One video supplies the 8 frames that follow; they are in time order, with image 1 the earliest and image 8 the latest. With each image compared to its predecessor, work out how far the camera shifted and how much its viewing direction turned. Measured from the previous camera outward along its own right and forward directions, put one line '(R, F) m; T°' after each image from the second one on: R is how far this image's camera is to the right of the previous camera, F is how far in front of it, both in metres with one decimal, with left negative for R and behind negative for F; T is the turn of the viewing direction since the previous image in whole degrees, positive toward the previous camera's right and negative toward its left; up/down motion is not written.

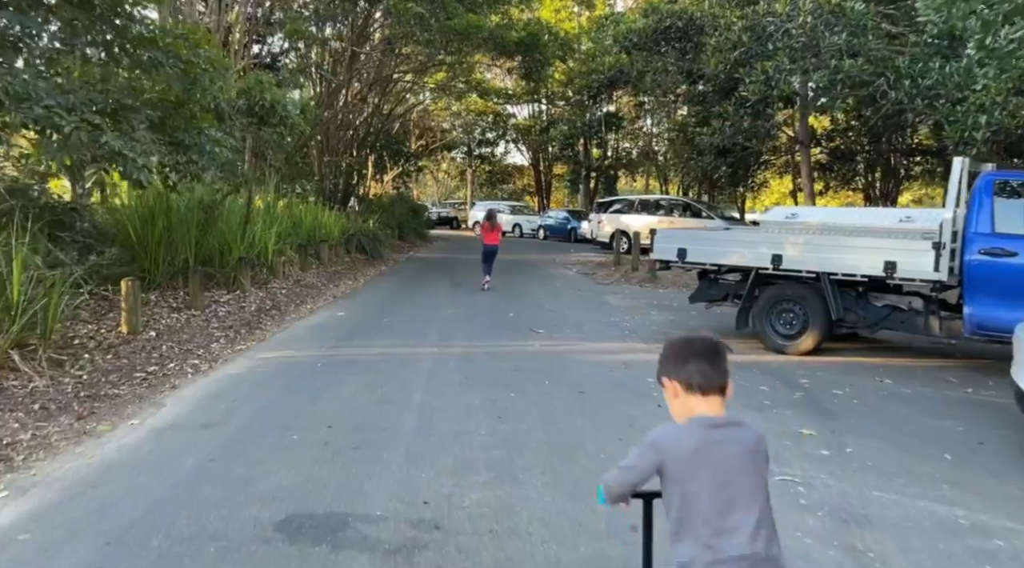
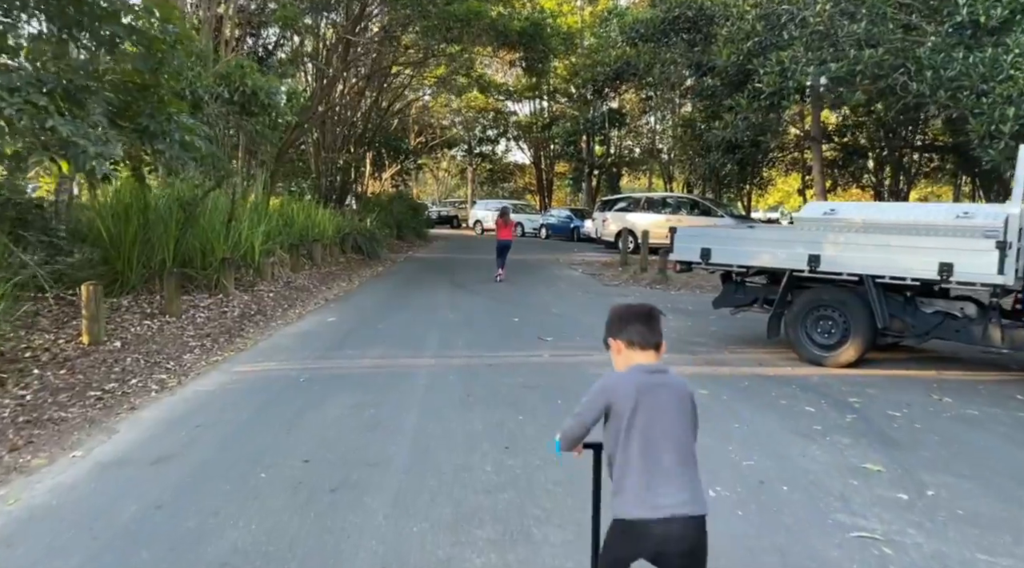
(-0.1, +0.8) m; 0°
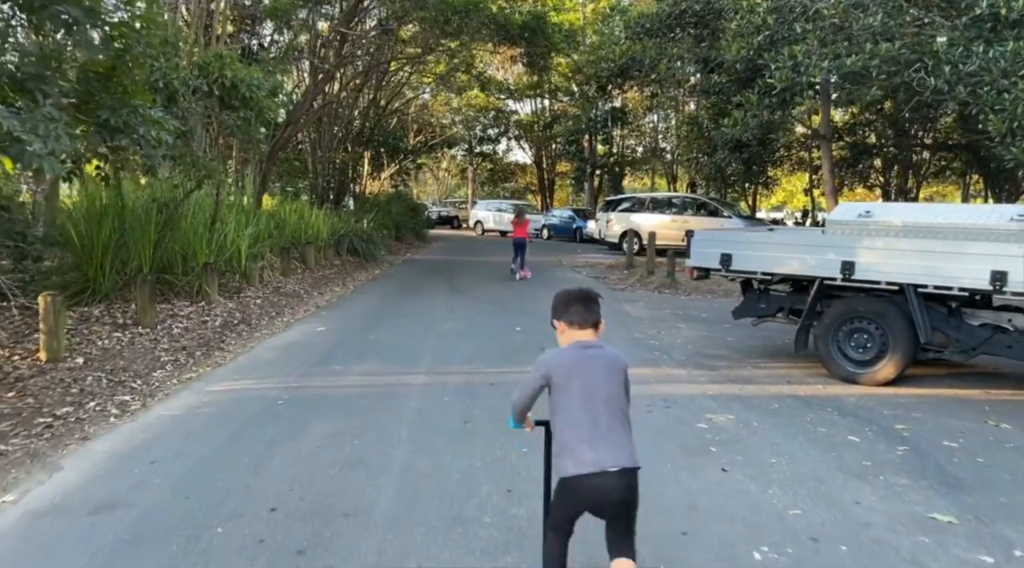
(0.0, +0.7) m; 0°
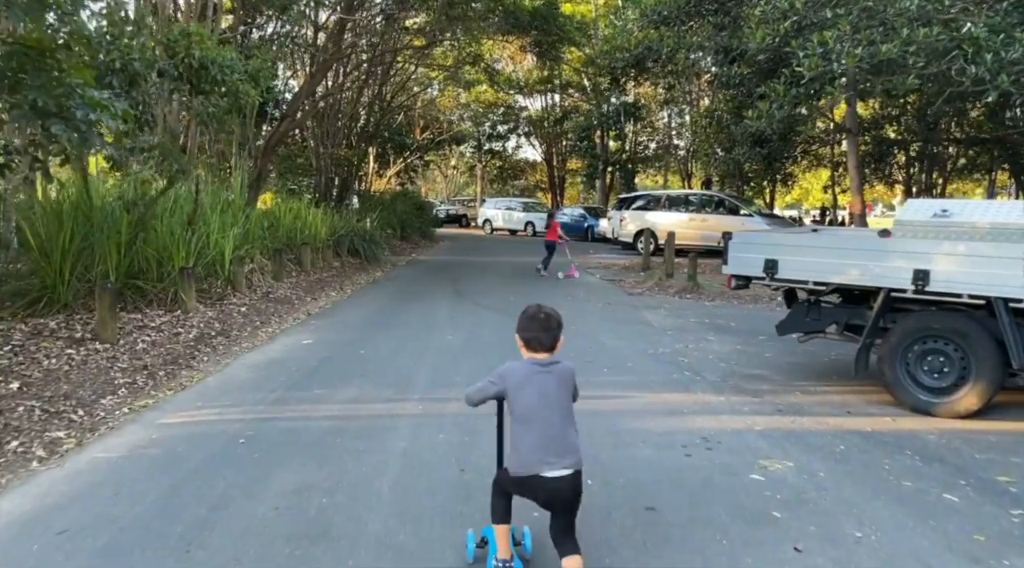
(0.0, +1.0) m; -1°
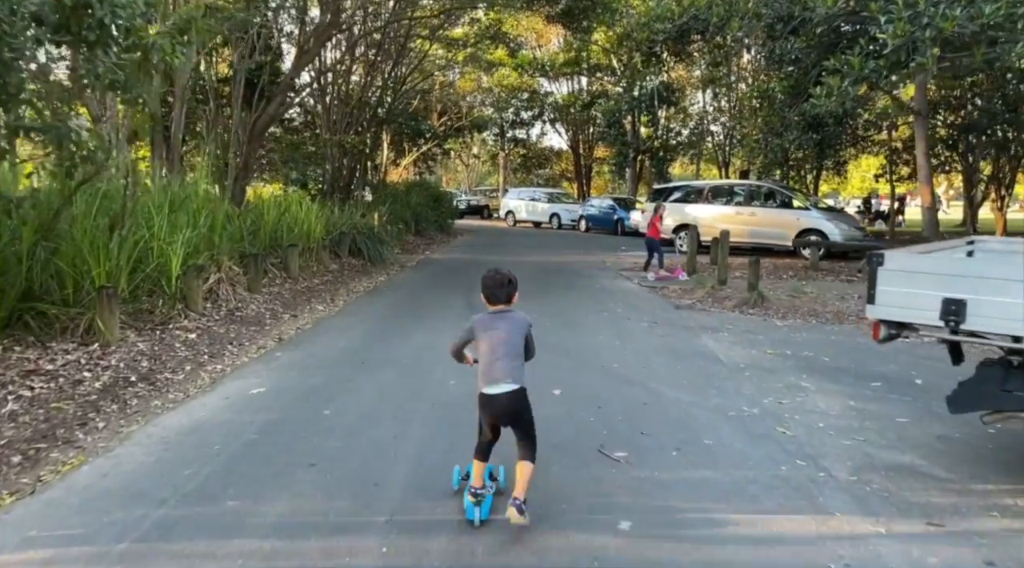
(0.0, +2.3) m; -2°
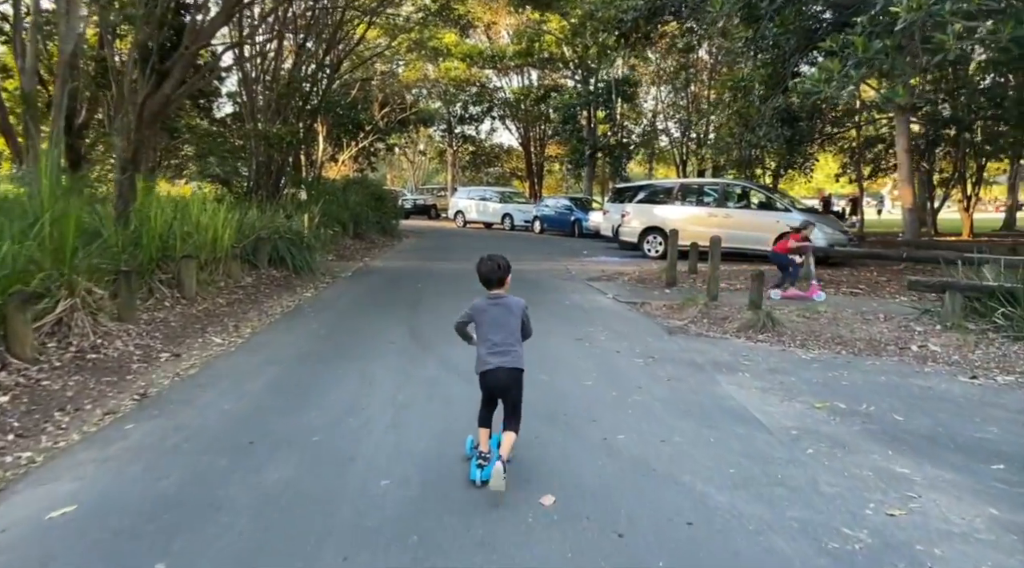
(-0.1, +2.3) m; +4°
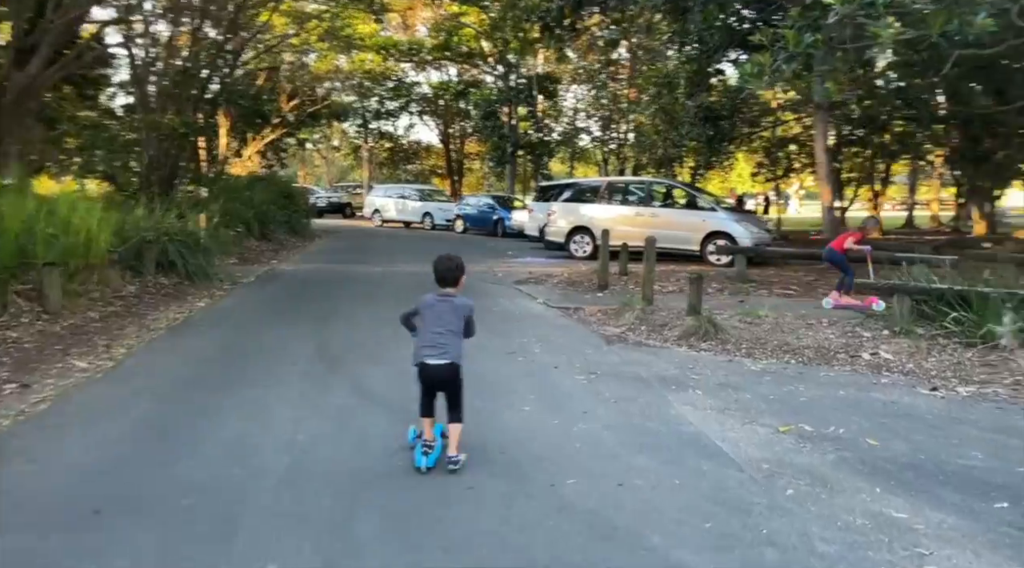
(0.0, +0.9) m; +6°
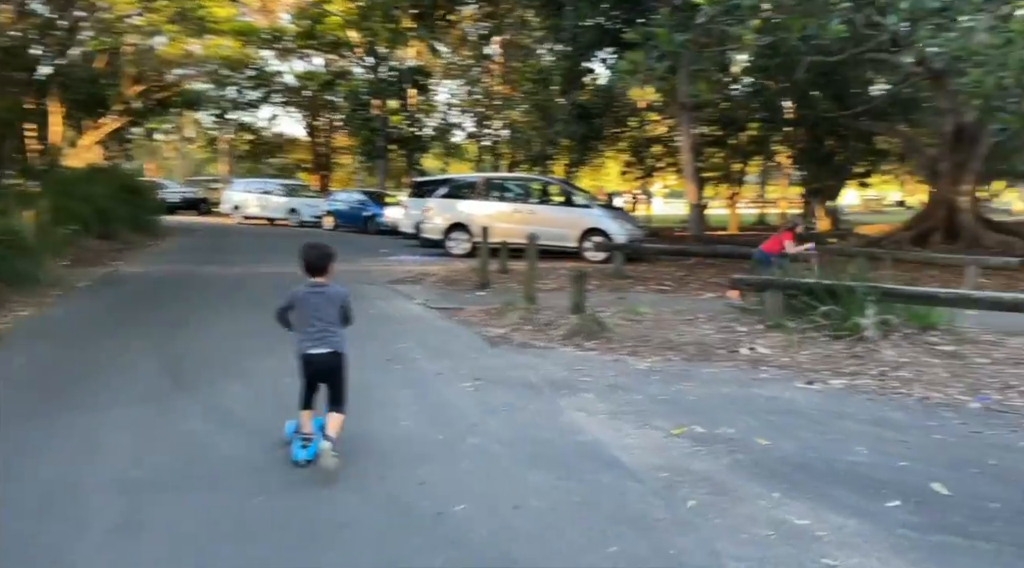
(0.0, +0.4) m; +10°
